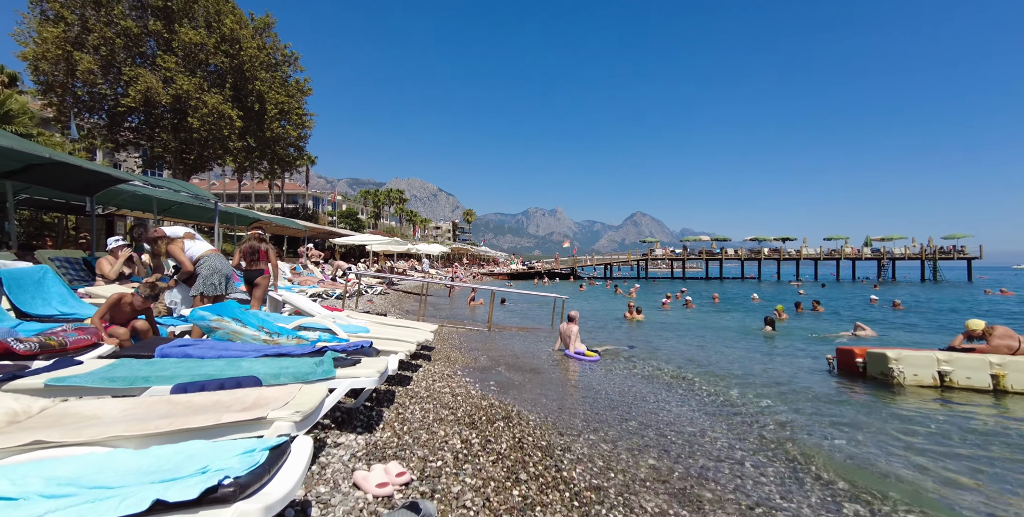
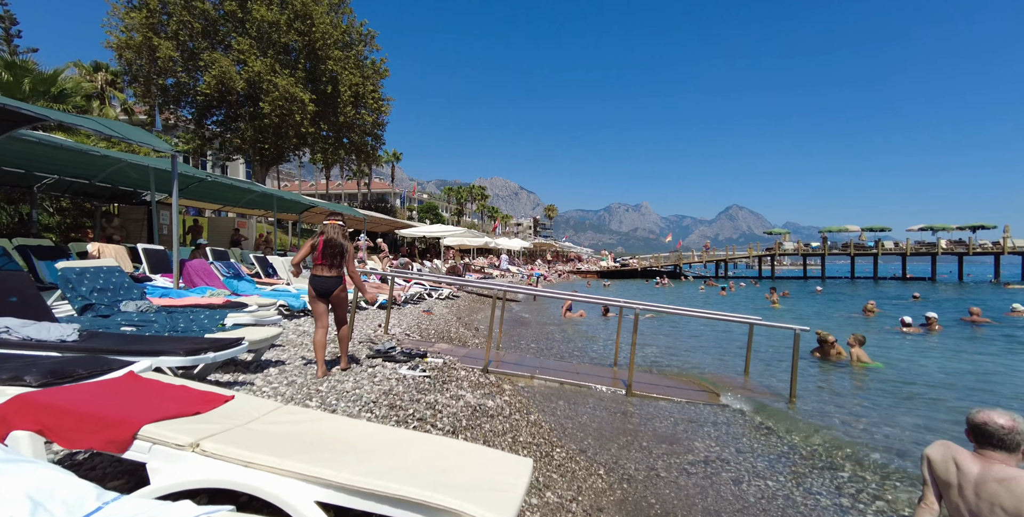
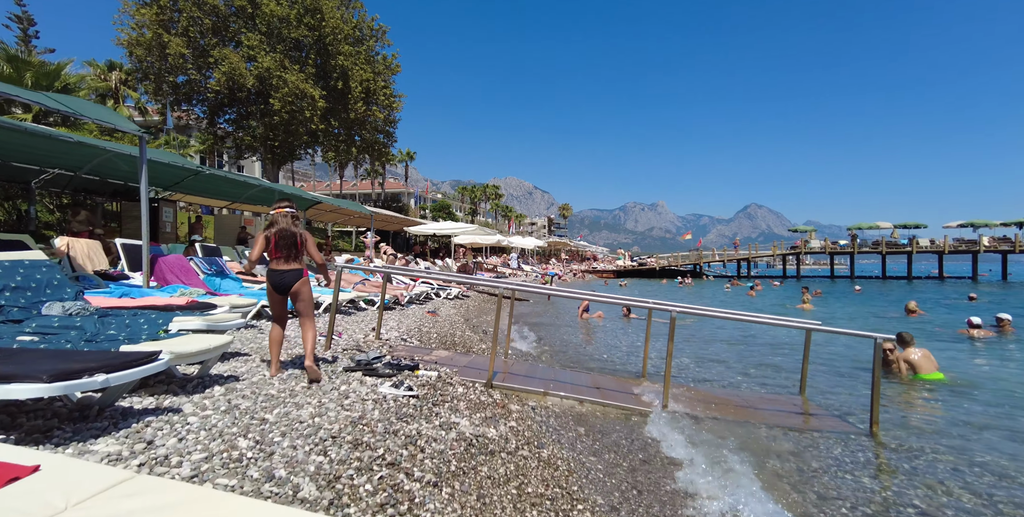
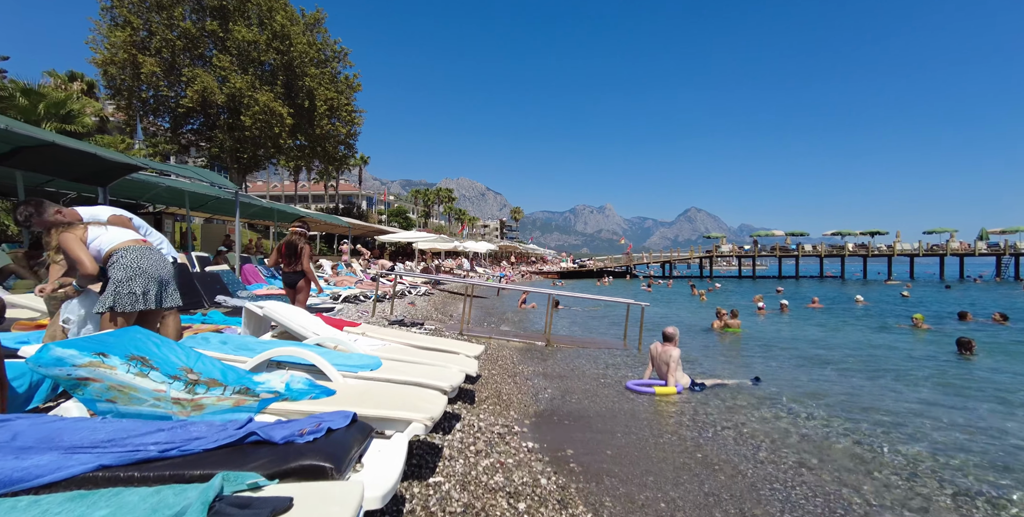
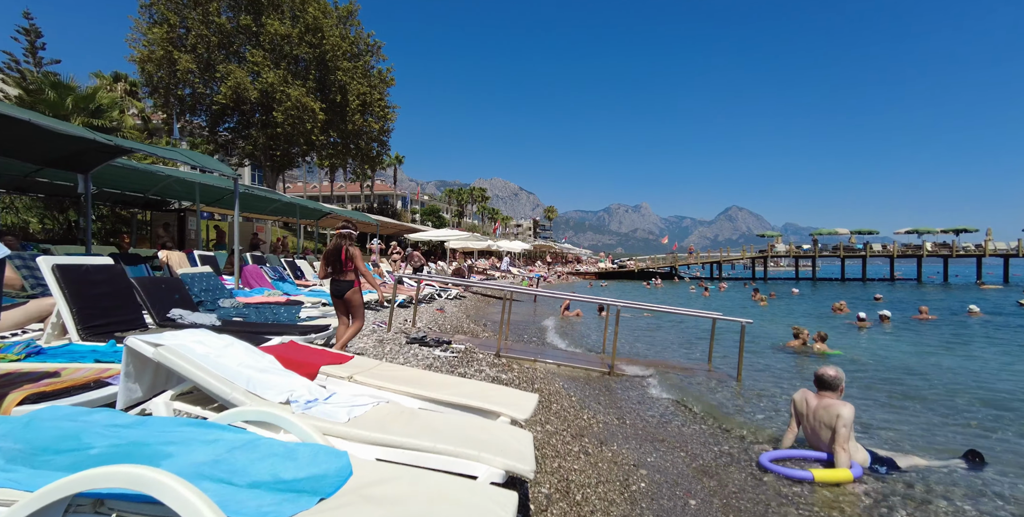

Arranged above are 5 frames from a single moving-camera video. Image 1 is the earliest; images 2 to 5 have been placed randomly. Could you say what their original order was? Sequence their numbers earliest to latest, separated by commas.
4, 5, 2, 3
